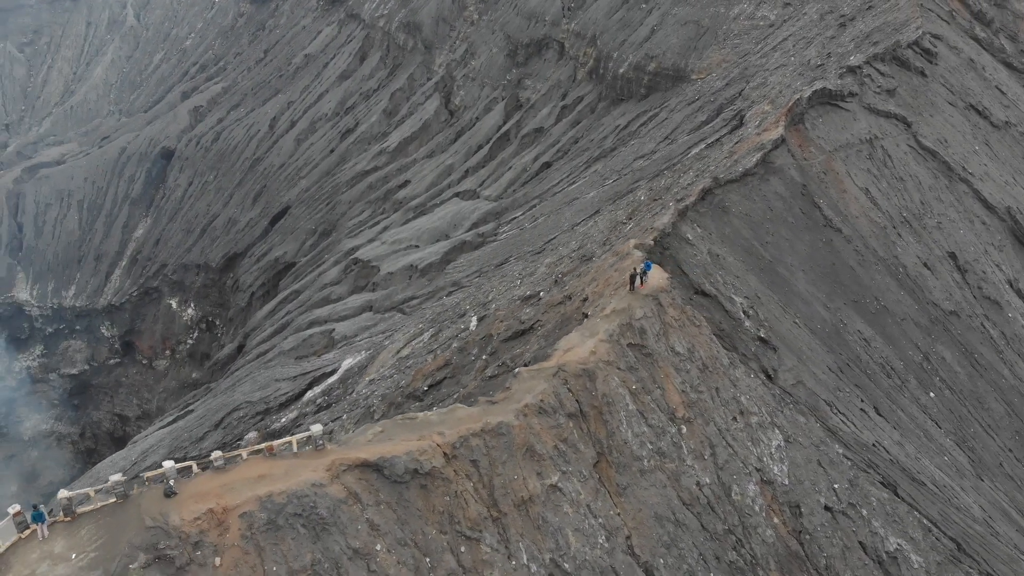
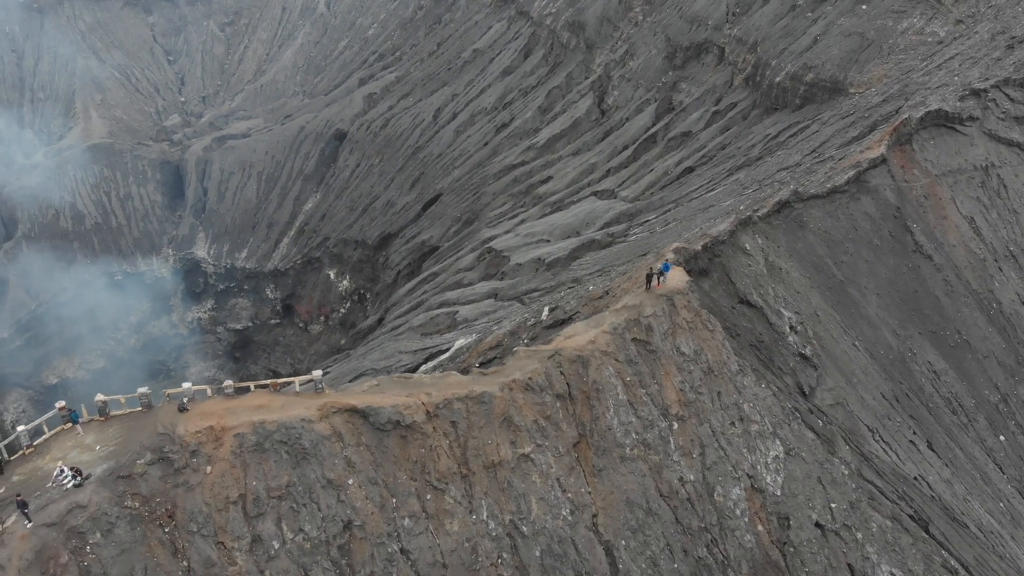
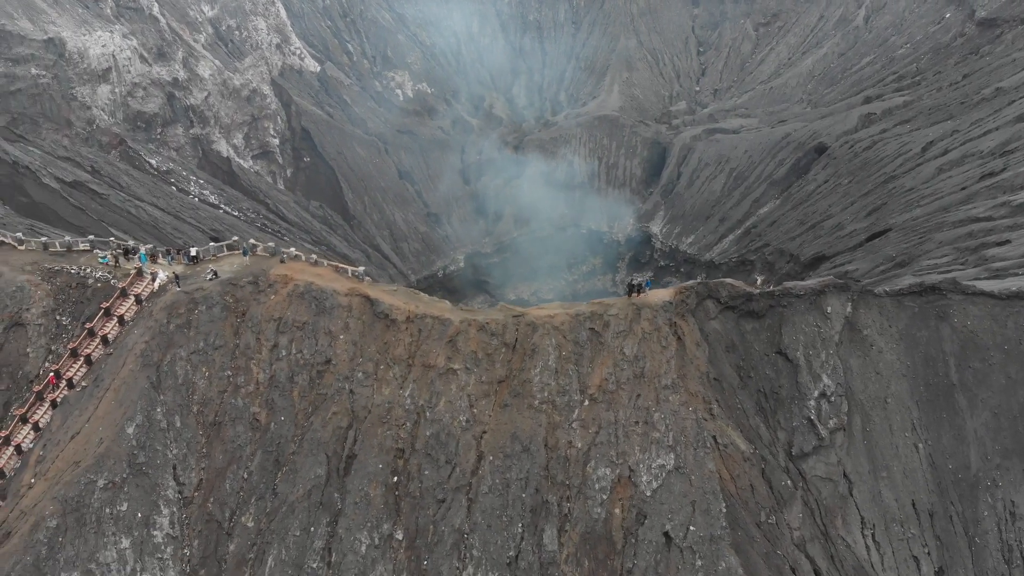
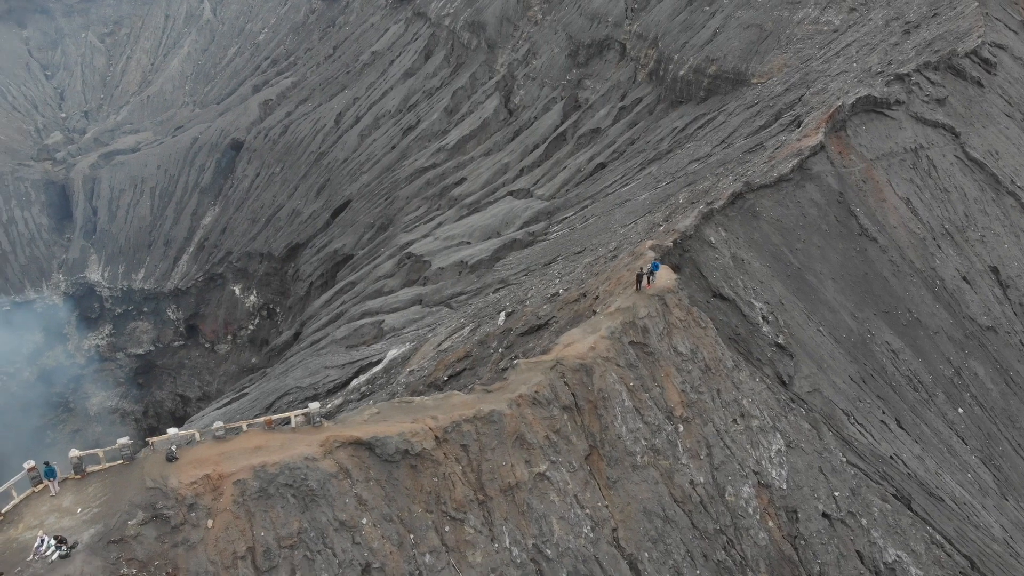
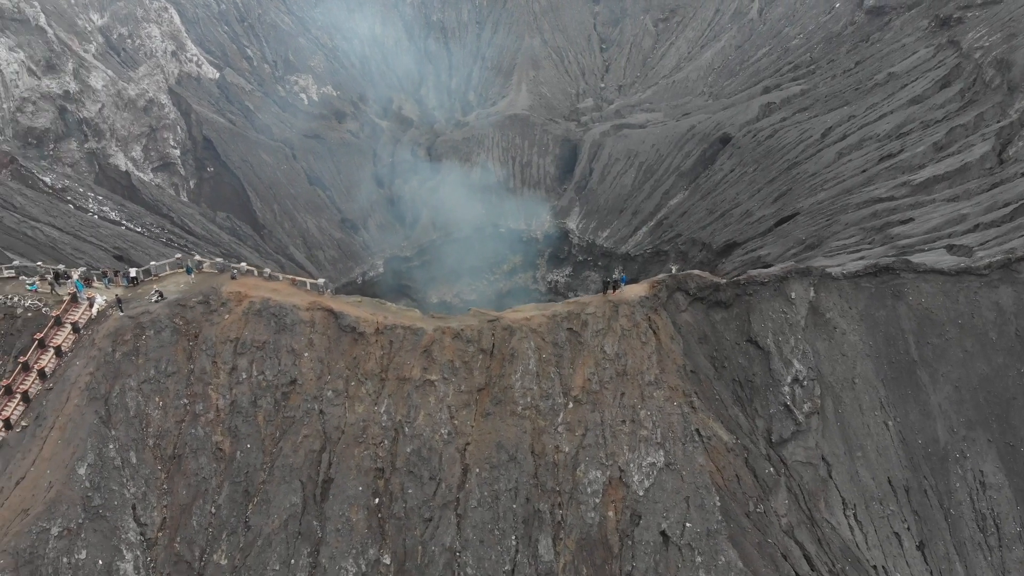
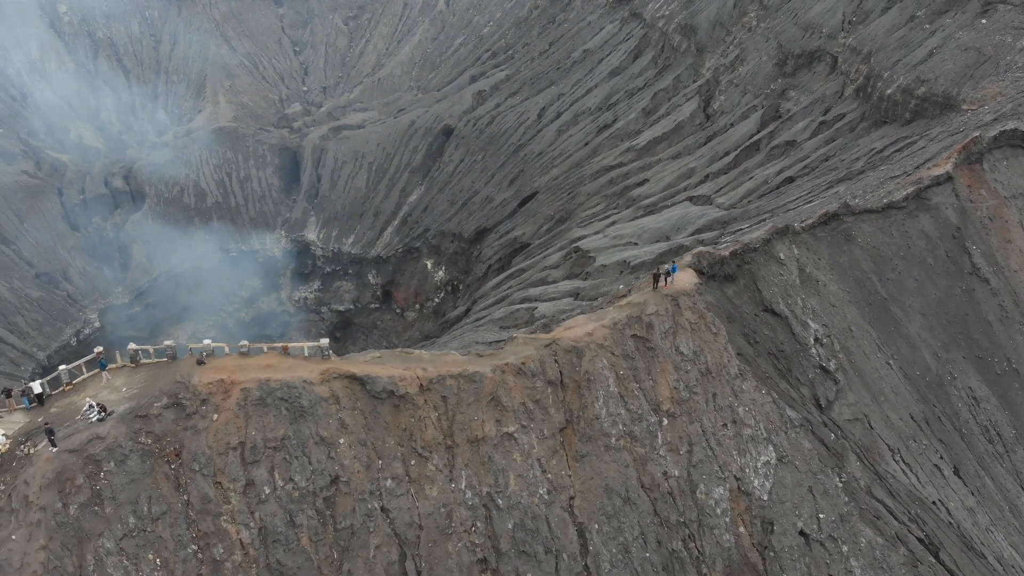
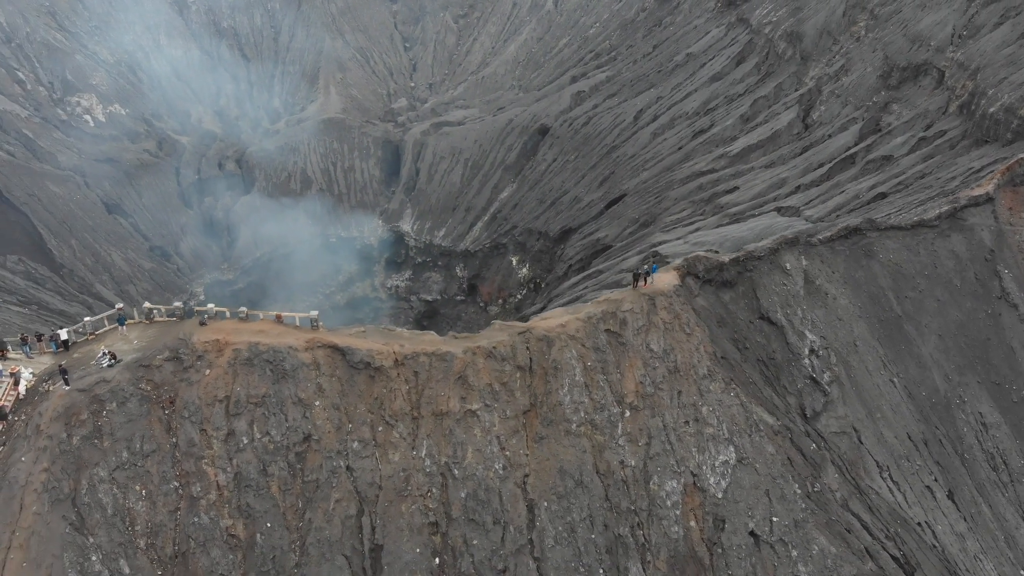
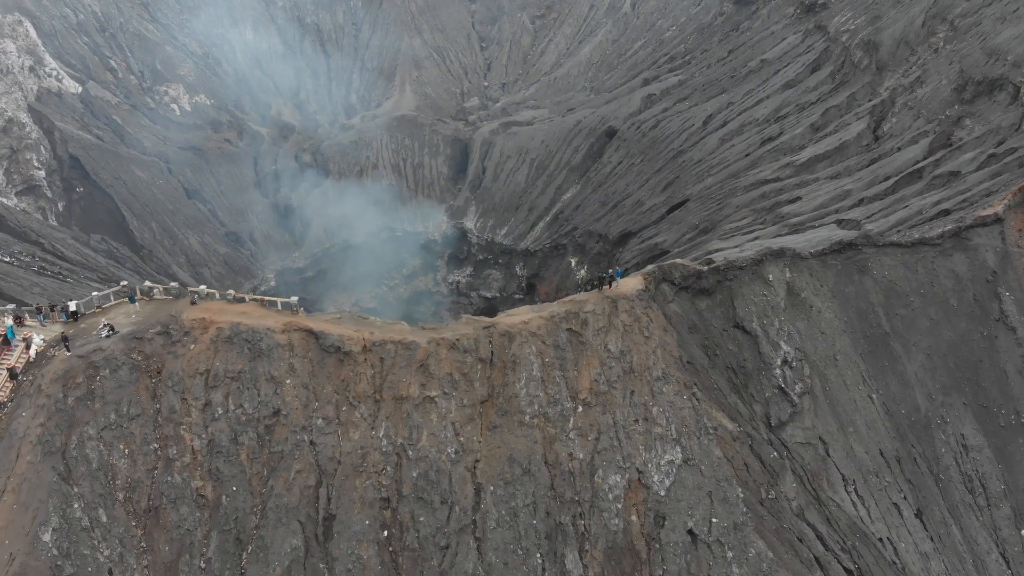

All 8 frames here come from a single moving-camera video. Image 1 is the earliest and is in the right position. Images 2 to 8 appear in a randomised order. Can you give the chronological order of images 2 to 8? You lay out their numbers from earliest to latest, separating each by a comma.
4, 2, 6, 7, 8, 5, 3
